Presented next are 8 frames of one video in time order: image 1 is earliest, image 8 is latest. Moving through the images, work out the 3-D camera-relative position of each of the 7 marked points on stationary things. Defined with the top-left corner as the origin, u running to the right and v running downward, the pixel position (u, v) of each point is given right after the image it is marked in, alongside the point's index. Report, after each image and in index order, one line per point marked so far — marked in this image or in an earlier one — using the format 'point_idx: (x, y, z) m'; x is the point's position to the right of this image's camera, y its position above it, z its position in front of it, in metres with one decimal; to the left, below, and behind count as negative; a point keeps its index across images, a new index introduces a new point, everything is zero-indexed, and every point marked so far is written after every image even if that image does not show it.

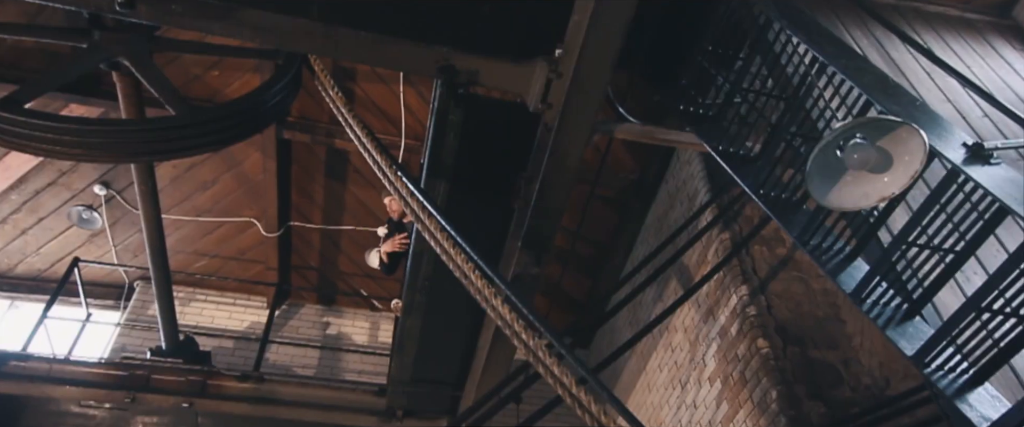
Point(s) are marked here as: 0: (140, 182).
0: (-2.1, +0.2, +3.9) m
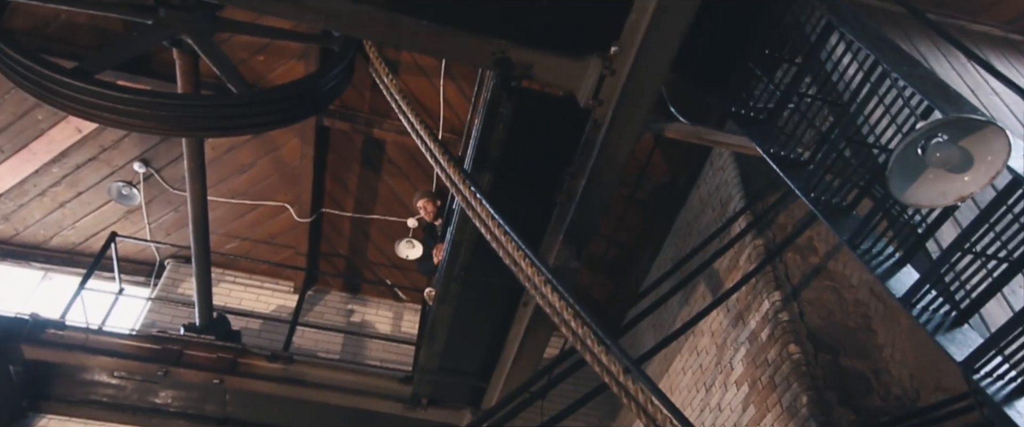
0: (-1.8, +0.3, +4.0) m
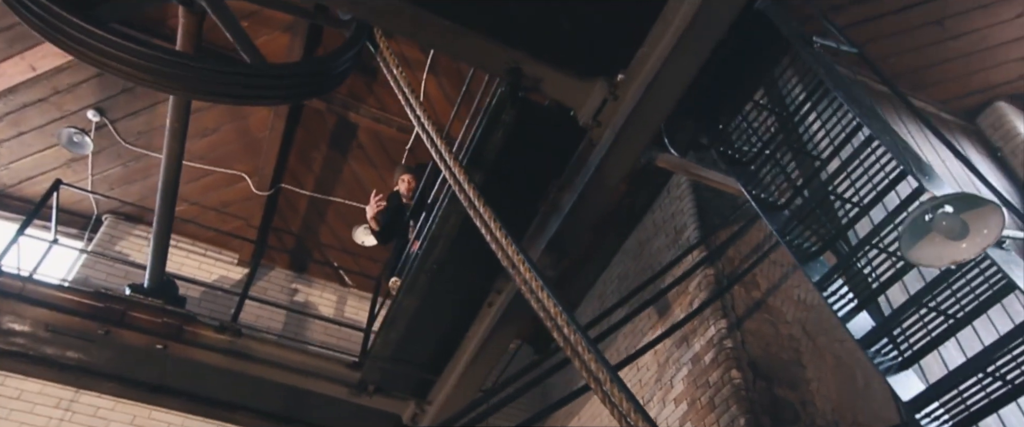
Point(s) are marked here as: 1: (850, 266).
0: (-1.9, +0.5, +3.9) m
1: (+1.6, -0.3, +3.2) m
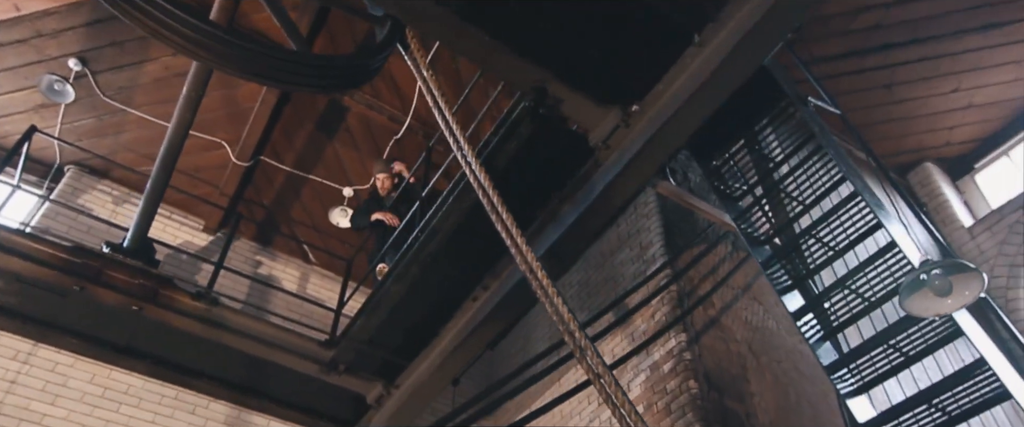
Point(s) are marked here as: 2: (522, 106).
0: (-1.8, +0.7, +3.9) m
1: (+1.6, -0.5, +3.6) m
2: (+0.1, +0.6, +3.8) m
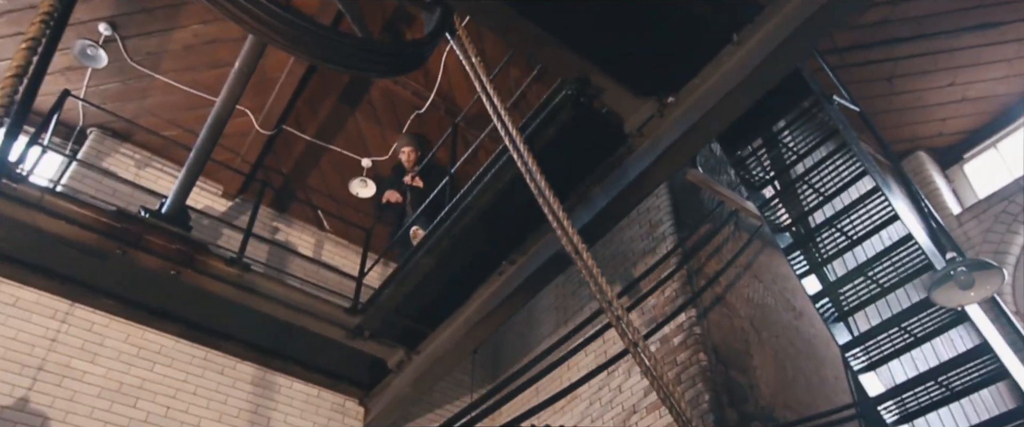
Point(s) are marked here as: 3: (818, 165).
0: (-1.5, +0.9, +4.1) m
1: (+1.8, -0.4, +3.9) m
2: (+0.3, +0.7, +4.0) m
3: (+1.8, +0.3, +4.1) m
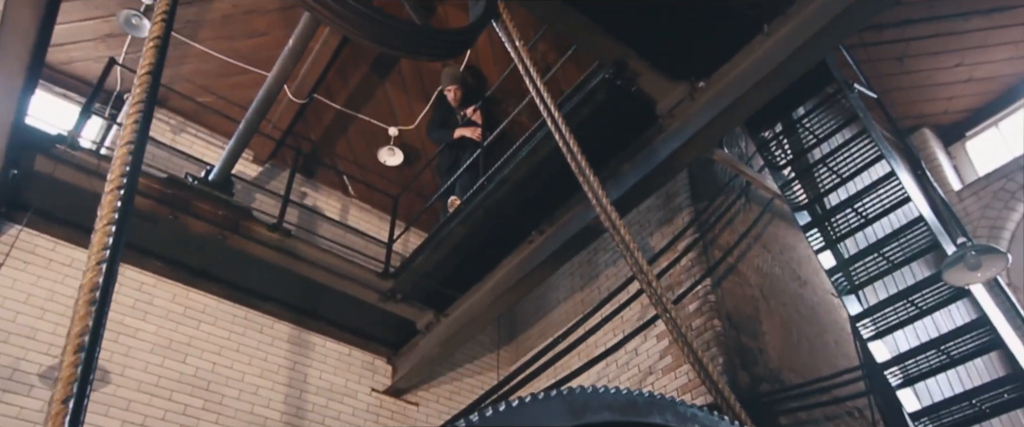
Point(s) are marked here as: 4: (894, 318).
0: (-1.3, +1.1, +4.3) m
1: (+2.0, -0.3, +4.2) m
2: (+0.5, +0.8, +4.2) m
3: (+2.0, +0.4, +4.4) m
4: (+2.2, -0.6, +4.1) m
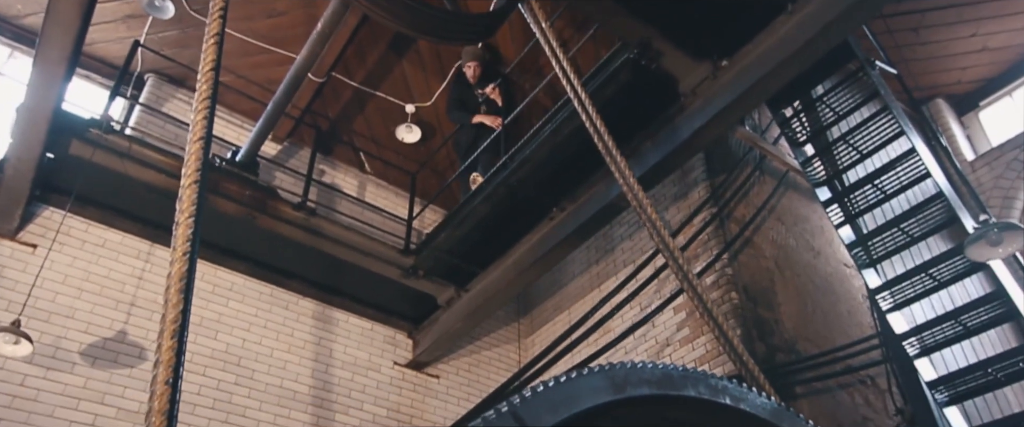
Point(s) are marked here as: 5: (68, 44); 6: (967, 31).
0: (-1.2, +1.2, +4.3) m
1: (+2.2, -0.2, +4.3) m
2: (+0.7, +1.0, +4.3) m
3: (+2.2, +0.6, +4.4) m
4: (+2.4, -0.5, +4.2) m
5: (-2.5, +1.0, +4.0) m
6: (+4.3, +1.7, +6.6) m
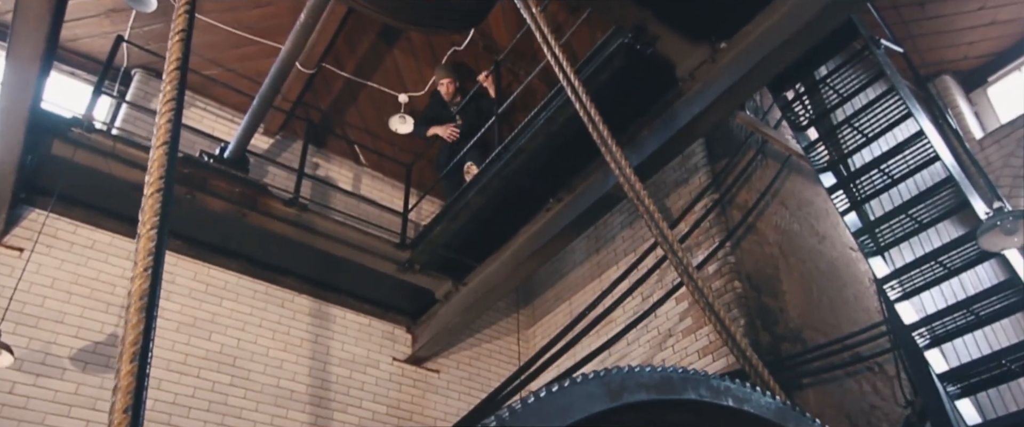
0: (-1.2, +1.2, +4.1) m
1: (+2.1, -0.1, +4.2) m
2: (+0.6, +1.0, +4.1) m
3: (+2.1, +0.6, +4.3) m
4: (+2.3, -0.4, +4.0) m
5: (-2.6, +0.9, +3.9) m
6: (+4.2, +1.9, +6.4) m
